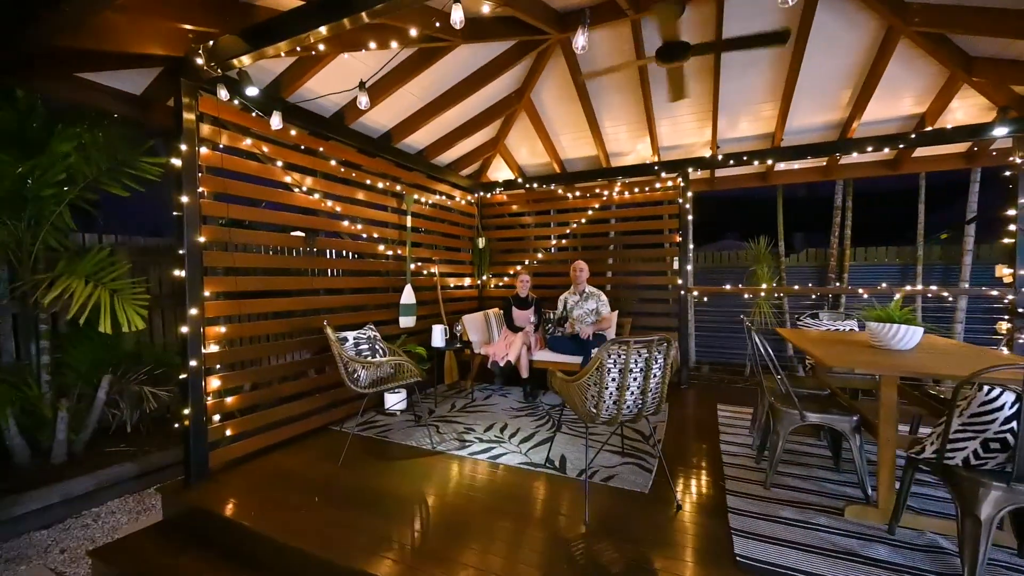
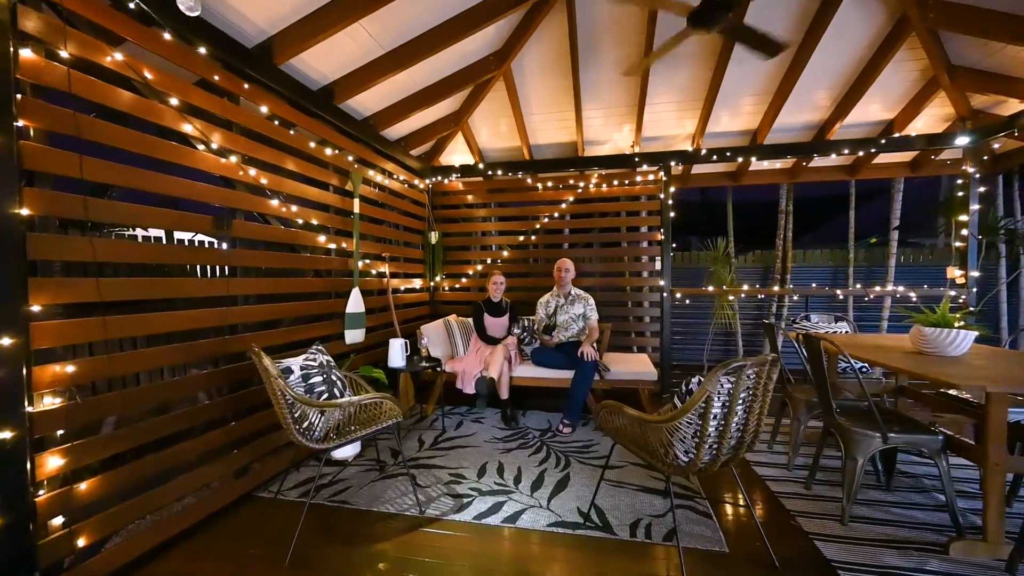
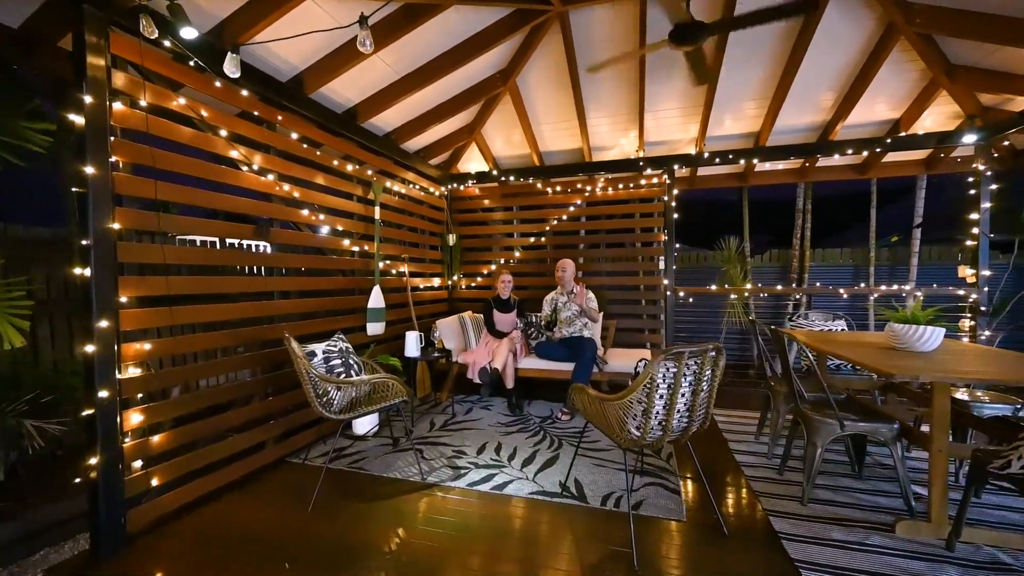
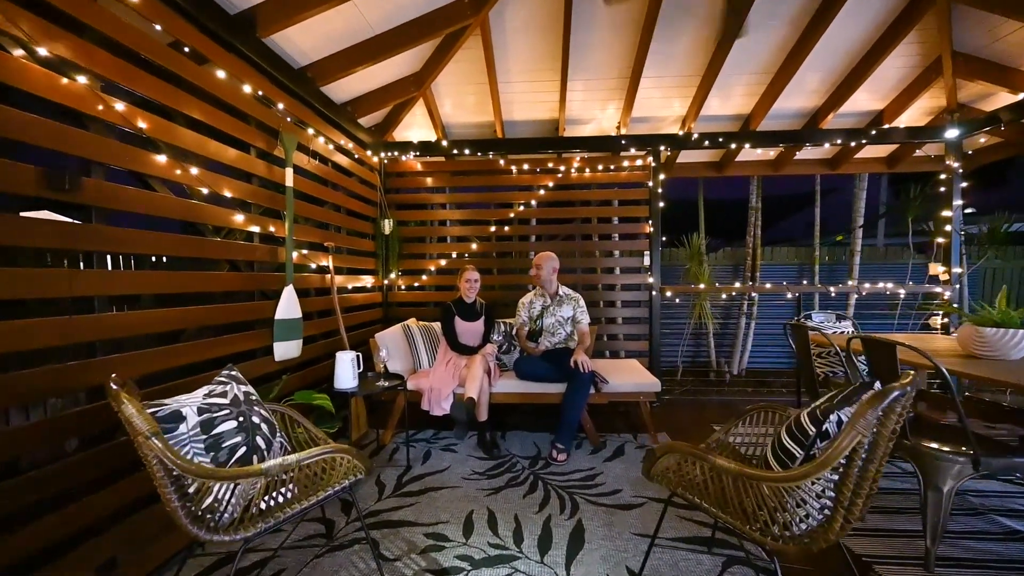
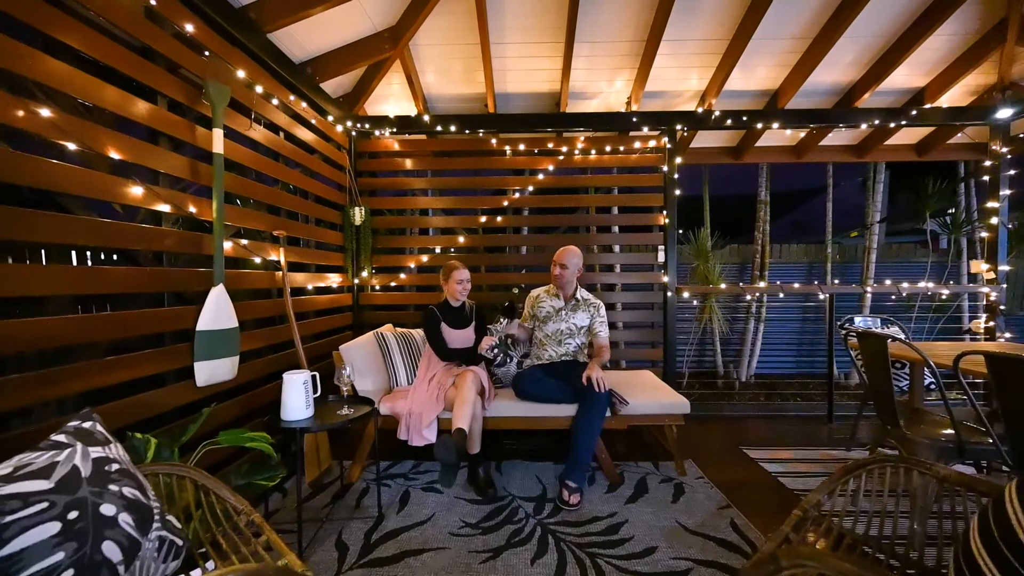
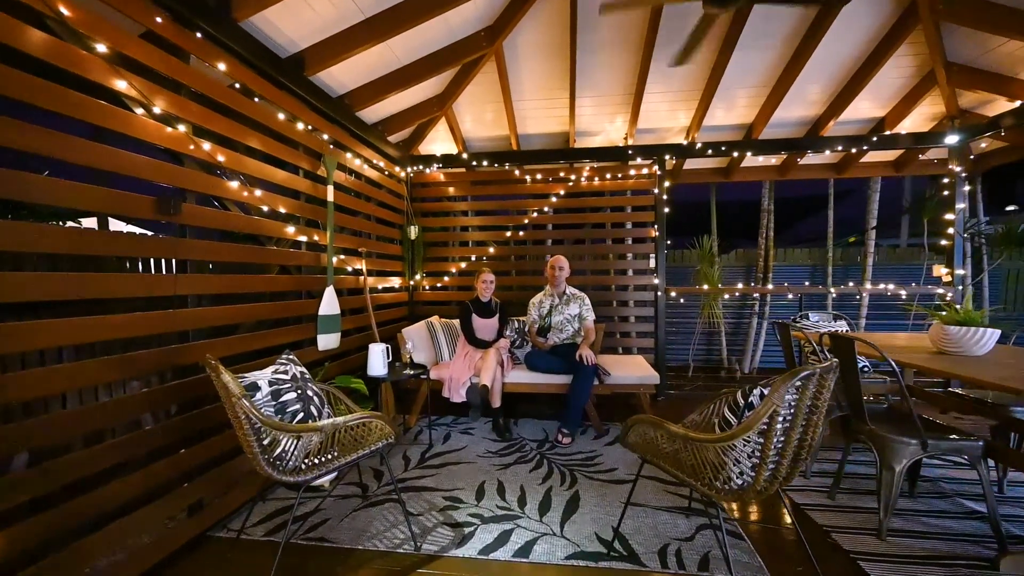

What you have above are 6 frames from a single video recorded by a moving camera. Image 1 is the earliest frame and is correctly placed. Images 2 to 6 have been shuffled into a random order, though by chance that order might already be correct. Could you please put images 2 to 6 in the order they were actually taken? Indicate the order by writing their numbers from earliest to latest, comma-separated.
3, 2, 6, 4, 5
